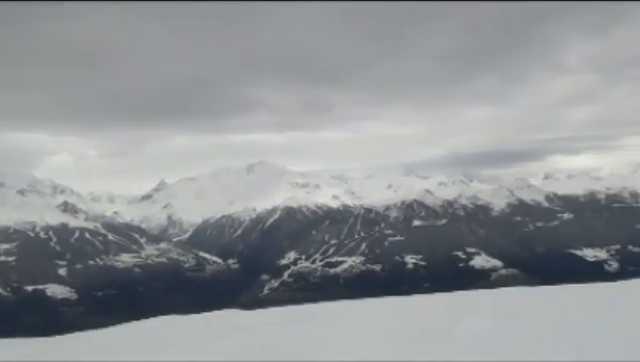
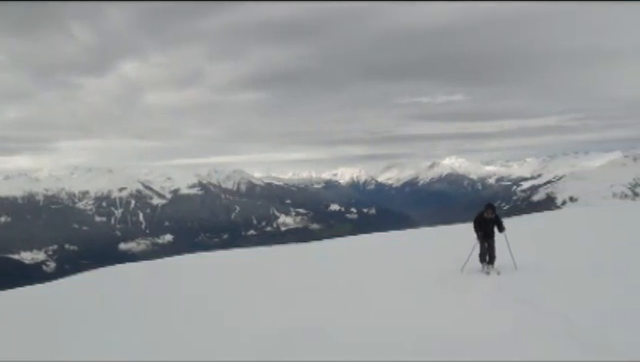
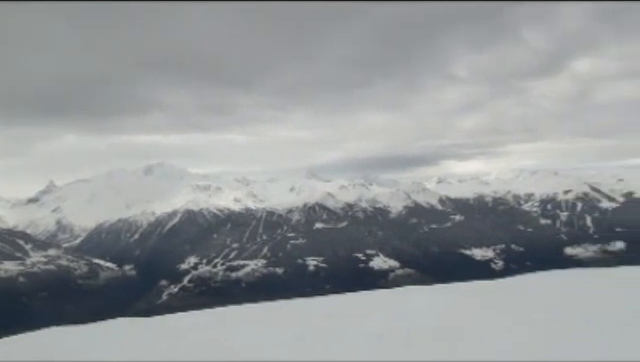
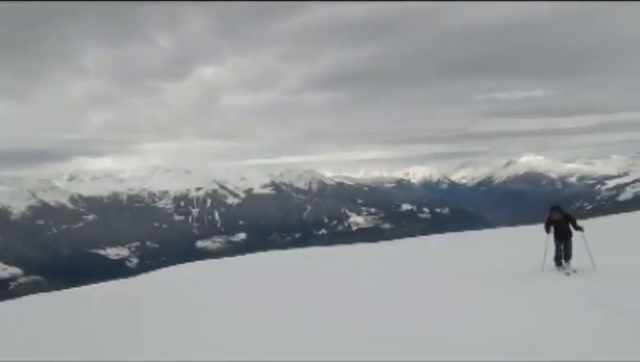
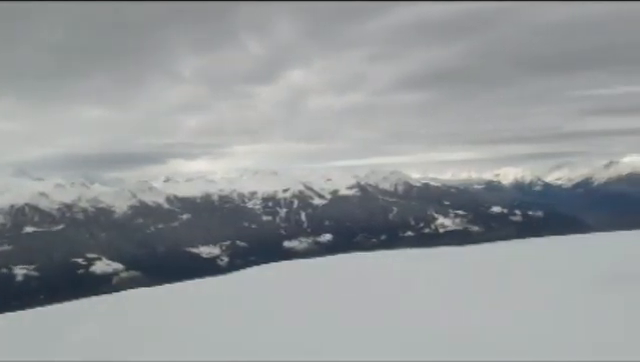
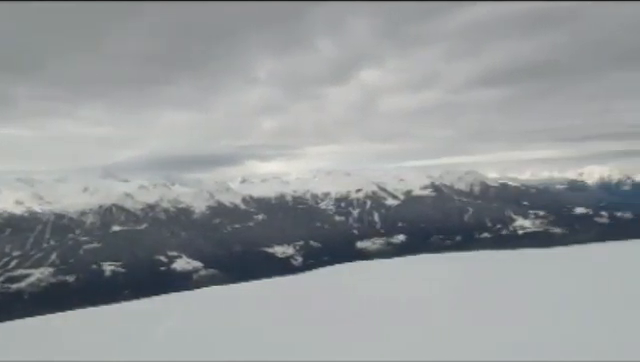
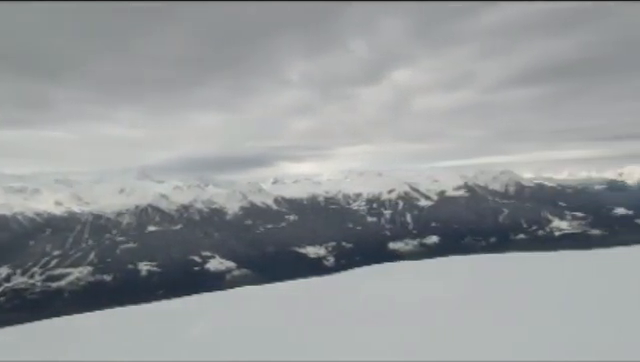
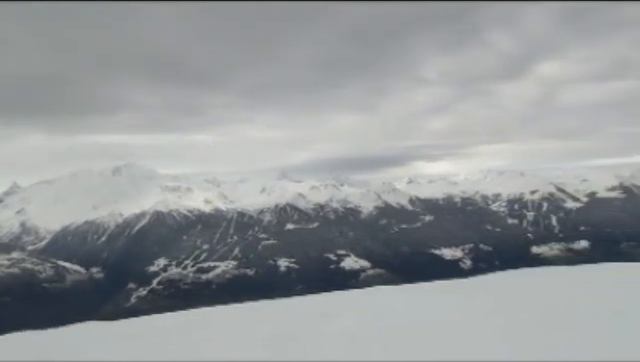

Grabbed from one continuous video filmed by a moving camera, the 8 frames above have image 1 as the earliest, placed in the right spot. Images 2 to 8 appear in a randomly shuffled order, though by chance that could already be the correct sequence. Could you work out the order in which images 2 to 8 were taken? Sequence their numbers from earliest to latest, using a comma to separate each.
3, 8, 7, 6, 5, 4, 2
